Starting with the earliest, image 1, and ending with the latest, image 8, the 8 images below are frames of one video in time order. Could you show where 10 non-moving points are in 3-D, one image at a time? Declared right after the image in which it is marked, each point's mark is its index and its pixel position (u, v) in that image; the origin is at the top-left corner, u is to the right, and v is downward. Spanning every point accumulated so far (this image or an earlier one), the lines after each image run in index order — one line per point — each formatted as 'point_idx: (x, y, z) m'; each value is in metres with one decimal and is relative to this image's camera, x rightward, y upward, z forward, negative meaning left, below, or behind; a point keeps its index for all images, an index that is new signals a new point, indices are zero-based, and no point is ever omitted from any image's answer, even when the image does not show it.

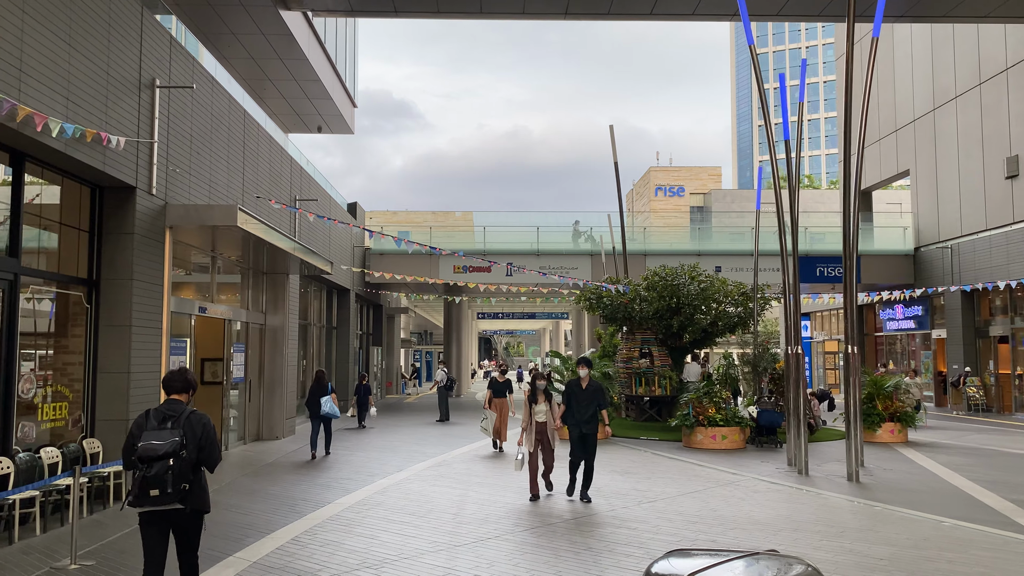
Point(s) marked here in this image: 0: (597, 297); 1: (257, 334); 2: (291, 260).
0: (+1.9, -0.2, +18.2) m
1: (-5.0, -0.9, +16.6) m
2: (-4.1, +0.5, +15.6) m
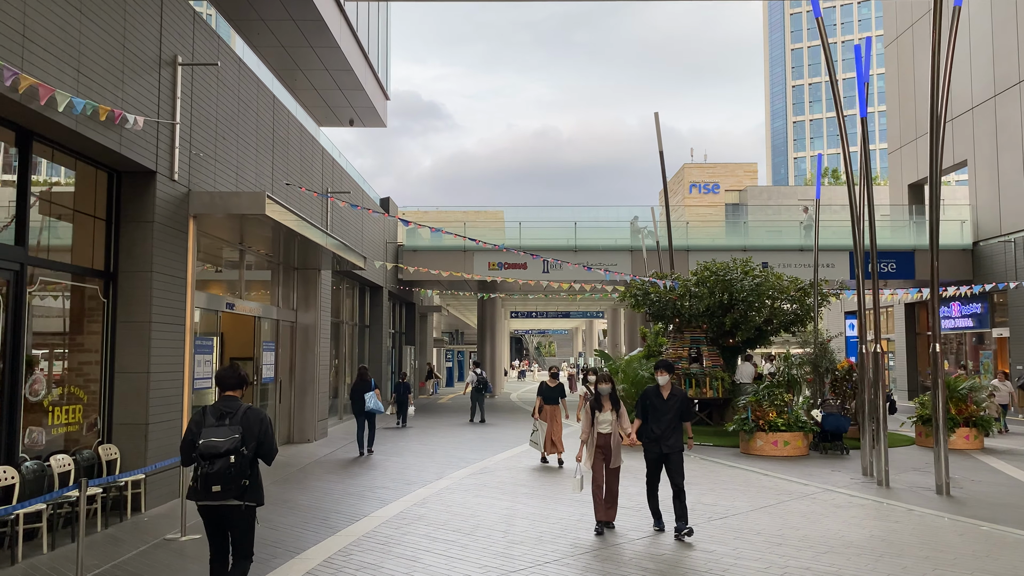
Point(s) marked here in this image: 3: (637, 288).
0: (+2.7, -0.1, +17.3) m
1: (-4.2, -0.8, +15.9) m
2: (-3.3, +0.6, +14.8) m
3: (+2.7, 0.0, +17.5) m
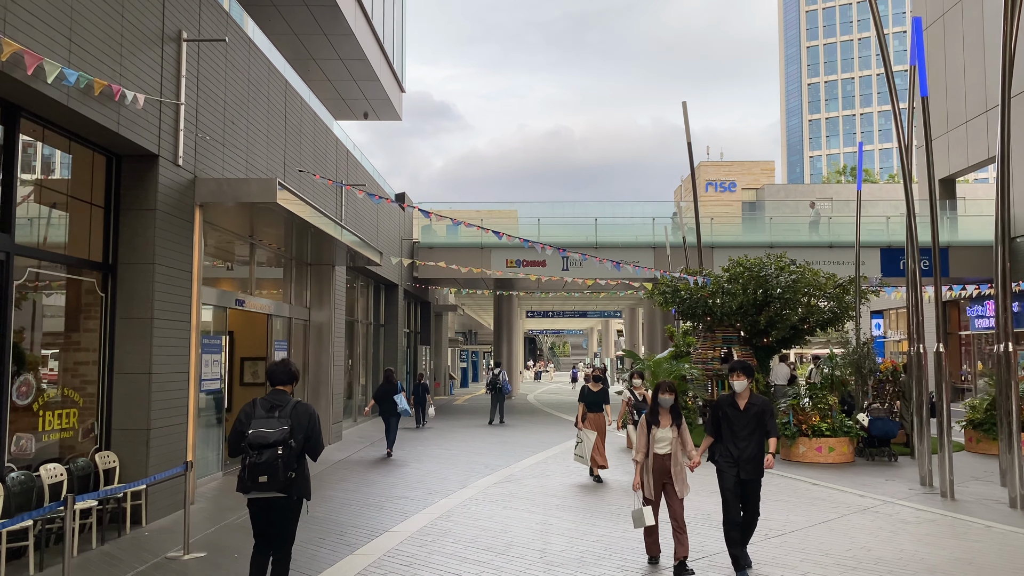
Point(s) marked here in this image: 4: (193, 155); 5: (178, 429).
0: (+3.2, 0.0, +16.5) m
1: (-3.8, -0.8, +15.2) m
2: (-2.9, +0.7, +14.1) m
3: (+3.1, +0.1, +16.7) m
4: (-3.4, +1.4, +9.0) m
5: (-3.4, -1.4, +8.5) m
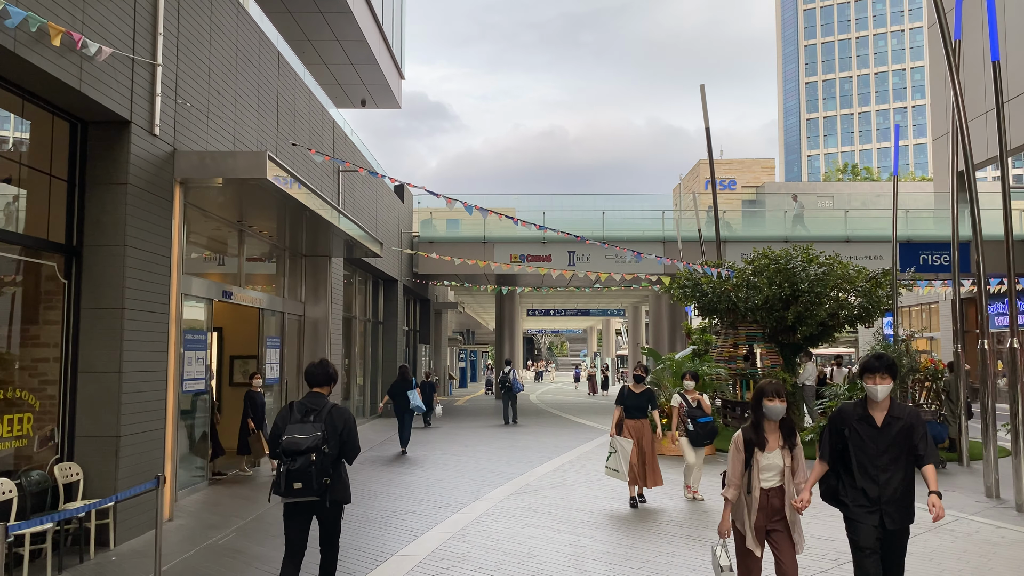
0: (+3.3, +0.1, +15.5) m
1: (-3.7, -0.7, +14.2) m
2: (-2.8, +0.8, +13.1) m
3: (+3.3, +0.2, +15.7) m
4: (-3.2, +1.5, +7.9) m
5: (-3.2, -1.3, +7.5) m
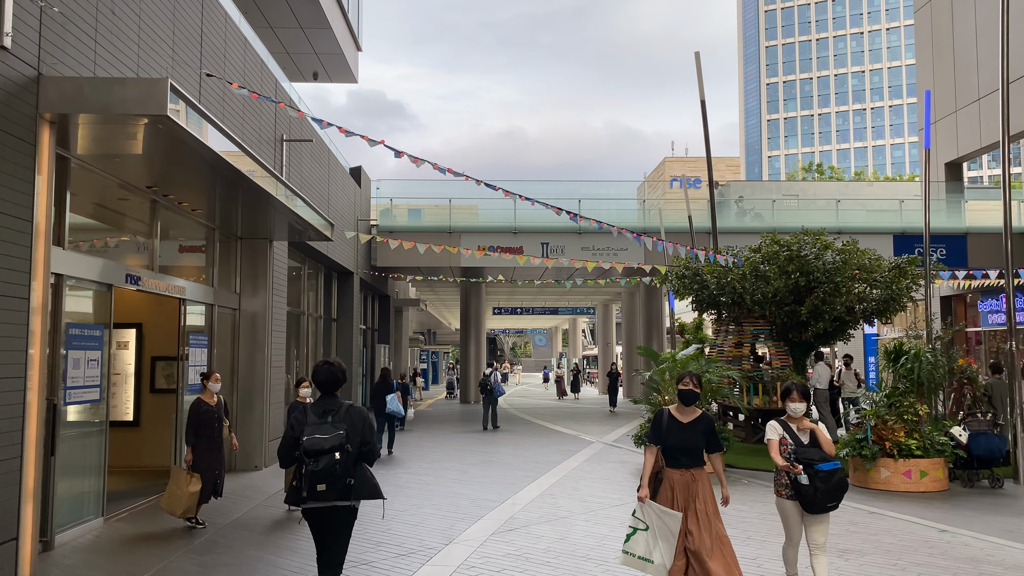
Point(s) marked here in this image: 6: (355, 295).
0: (+2.9, +0.2, +13.7) m
1: (-4.0, -0.5, +12.0) m
2: (-3.1, +0.9, +10.9) m
3: (+2.8, +0.3, +13.8) m
4: (-3.3, +1.7, +5.8) m
5: (-3.2, -1.1, +5.3) m
6: (-3.7, -0.1, +19.6) m
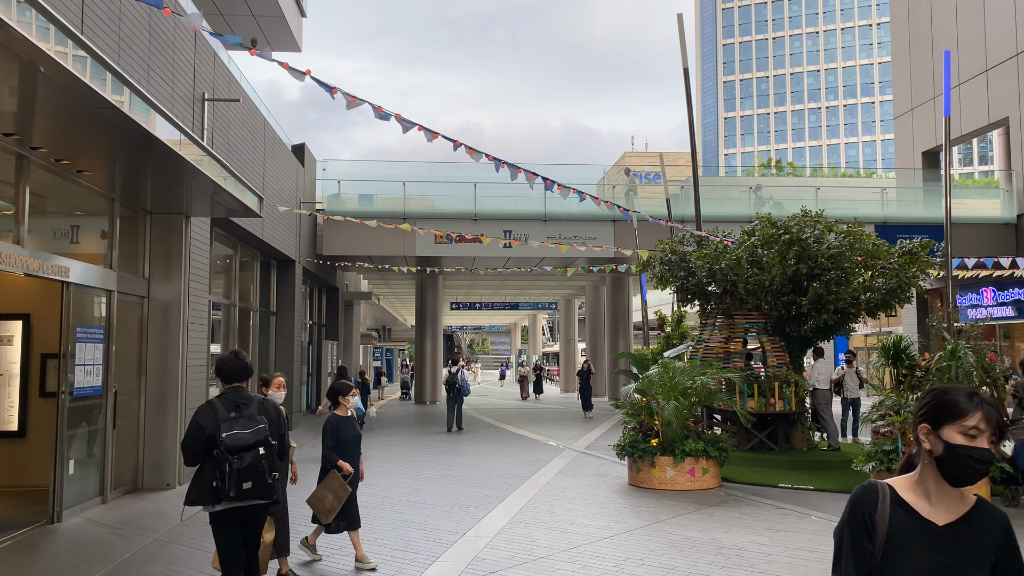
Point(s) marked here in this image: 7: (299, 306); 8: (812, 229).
0: (+2.3, +0.4, +12.1) m
1: (-4.5, -0.3, +10.1) m
2: (-3.5, +1.1, +9.1) m
3: (+2.3, +0.5, +12.3) m
4: (-3.4, +1.9, +3.9) m
5: (-3.4, -1.0, +3.5) m
6: (-4.5, +0.1, +17.8) m
7: (-4.6, -0.4, +18.0) m
8: (+4.0, +0.8, +11.2) m
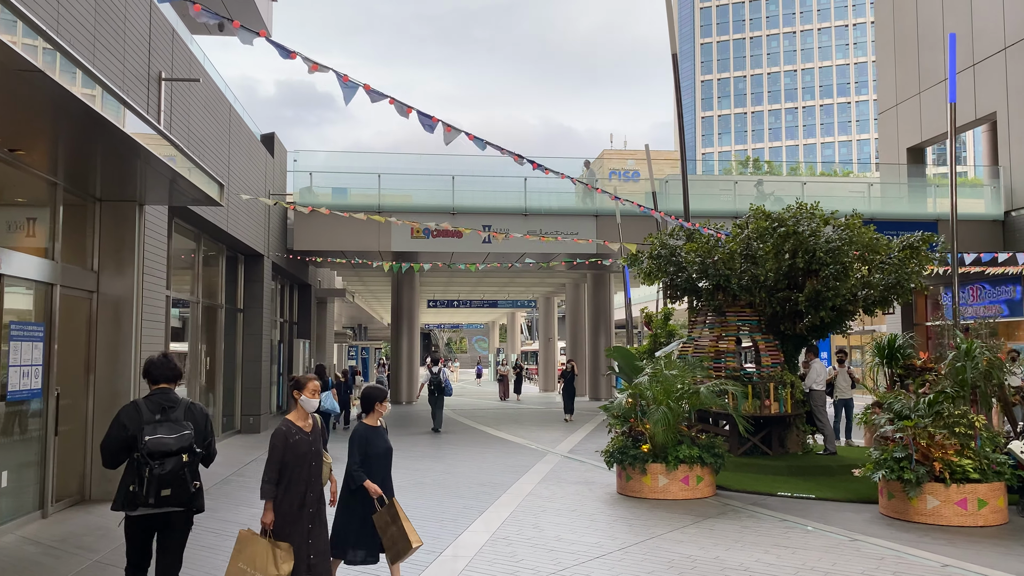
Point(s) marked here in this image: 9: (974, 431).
0: (+2.1, +0.5, +11.5) m
1: (-4.7, -0.2, +9.3) m
2: (-3.7, +1.2, +8.3) m
3: (+2.0, +0.6, +11.6) m
4: (-3.5, +1.9, +3.2) m
5: (-3.4, -0.9, +2.7) m
6: (-4.9, +0.1, +17.0) m
7: (-5.0, -0.3, +17.2) m
8: (+3.8, +0.8, +10.7) m
9: (+4.1, -1.3, +7.6) m
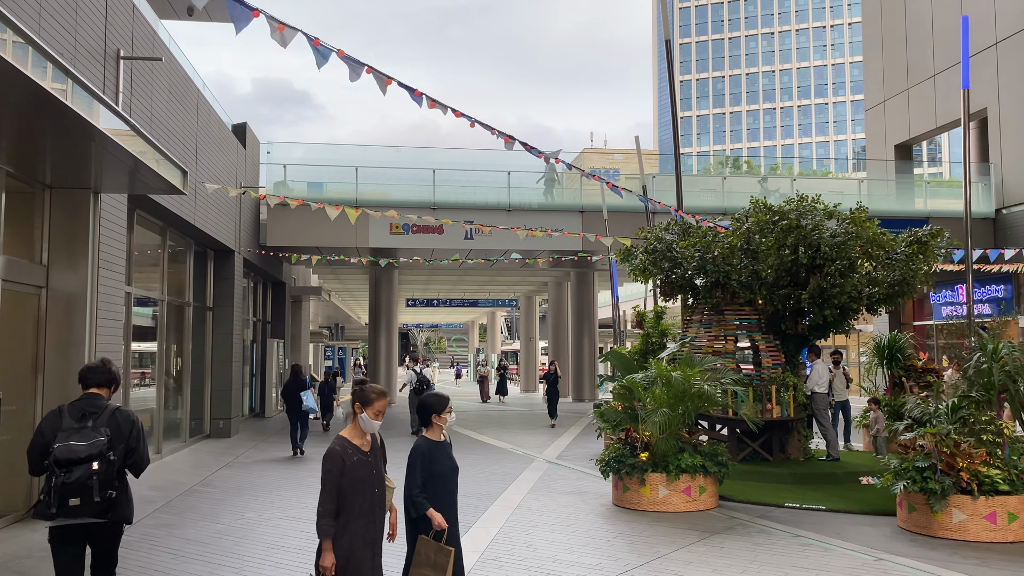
0: (+1.9, +0.5, +10.9) m
1: (-4.8, -0.2, +8.5) m
2: (-3.8, +1.2, +7.6) m
3: (+1.8, +0.6, +11.0) m
4: (-3.4, +2.0, +2.4) m
5: (-3.4, -0.9, +2.0) m
6: (-5.3, +0.2, +16.2) m
7: (-5.3, -0.3, +16.4) m
8: (+3.6, +0.9, +10.1) m
9: (+4.0, -1.2, +7.0) m
